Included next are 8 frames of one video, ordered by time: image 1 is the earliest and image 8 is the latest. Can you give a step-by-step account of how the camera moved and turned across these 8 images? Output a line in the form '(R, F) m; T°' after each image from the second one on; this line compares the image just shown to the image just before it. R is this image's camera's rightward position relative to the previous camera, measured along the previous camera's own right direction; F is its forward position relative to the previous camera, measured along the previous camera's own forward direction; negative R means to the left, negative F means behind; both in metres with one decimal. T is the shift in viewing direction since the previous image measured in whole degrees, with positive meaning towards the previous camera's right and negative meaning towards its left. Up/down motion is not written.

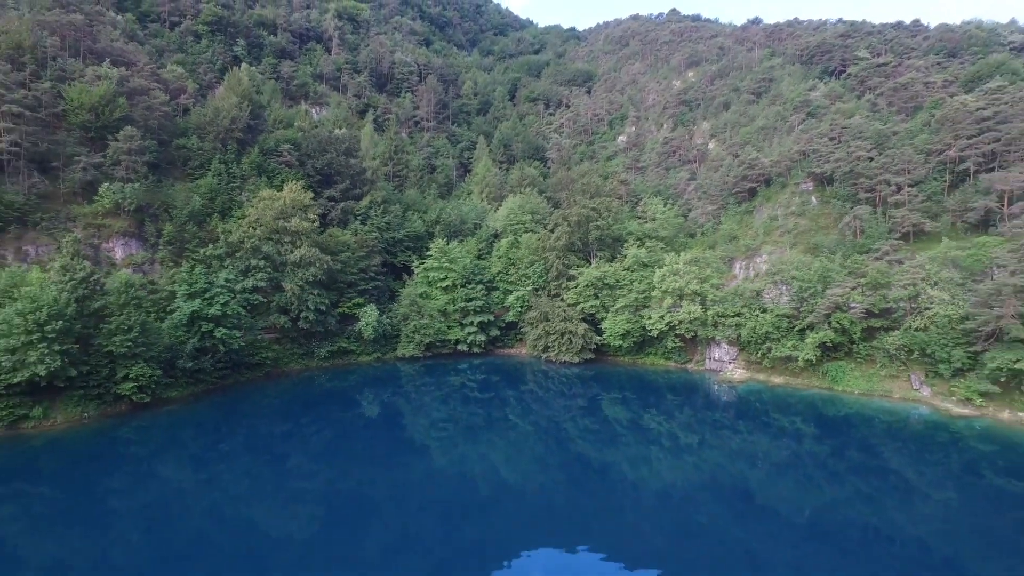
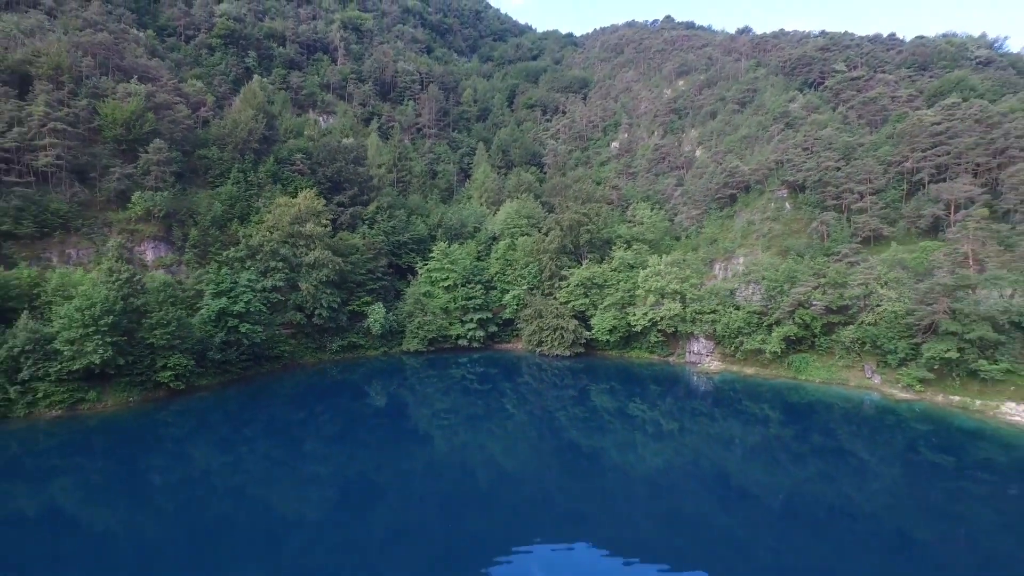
(+0.2, -3.1) m; 0°
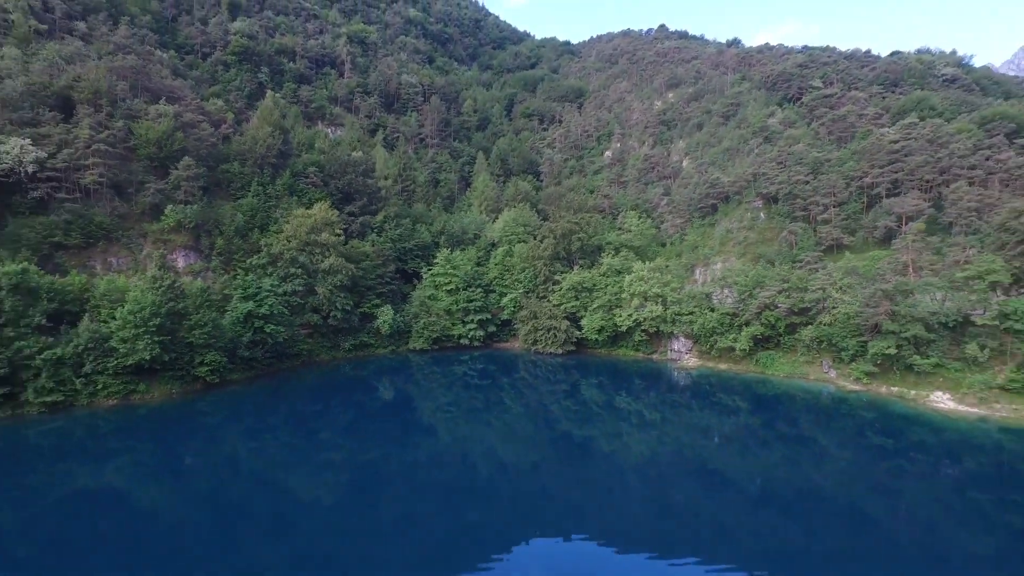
(+0.2, -3.6) m; 0°
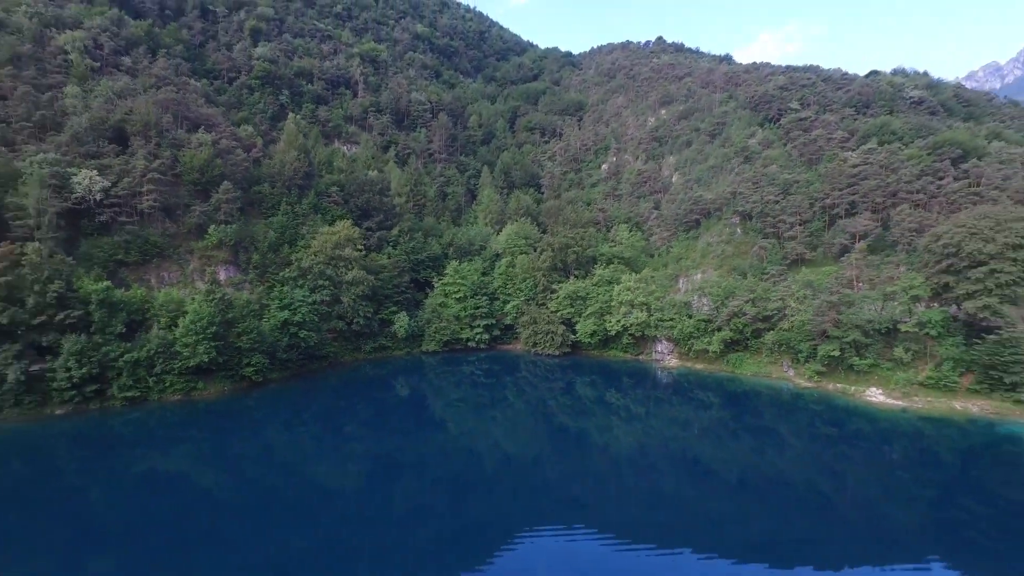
(+0.2, -5.1) m; 0°
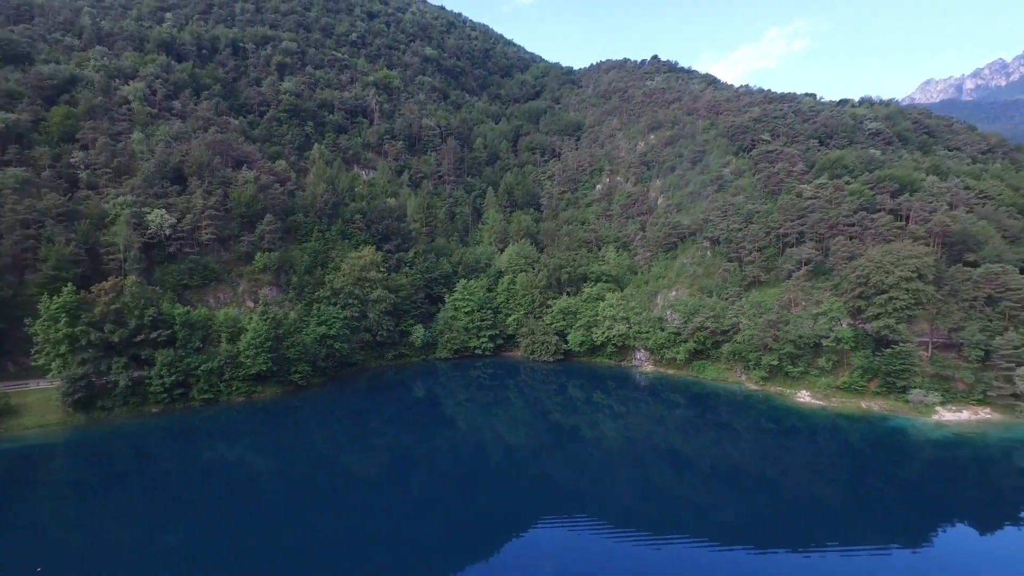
(+0.4, -7.7) m; 0°
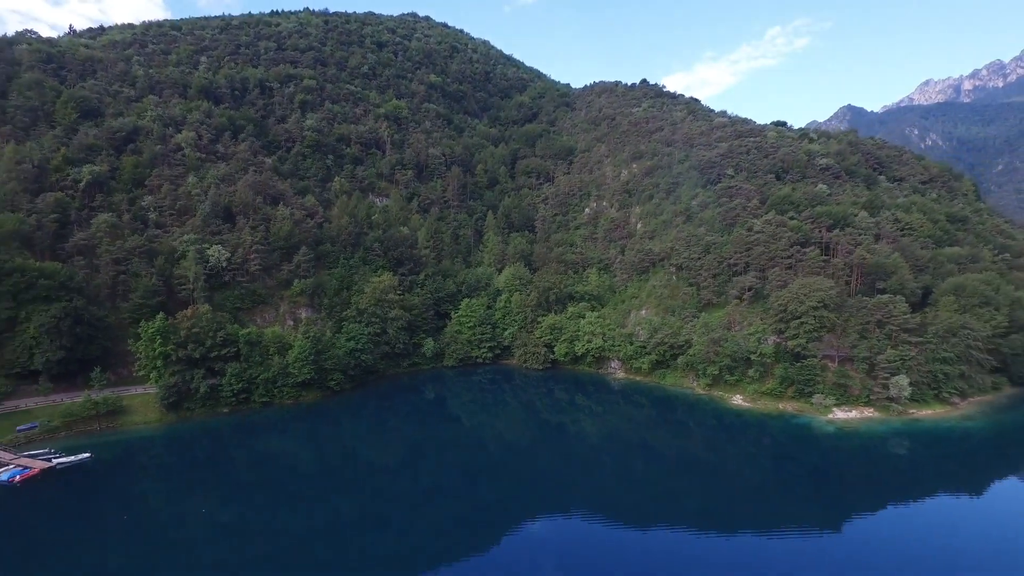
(+0.5, -10.2) m; 0°
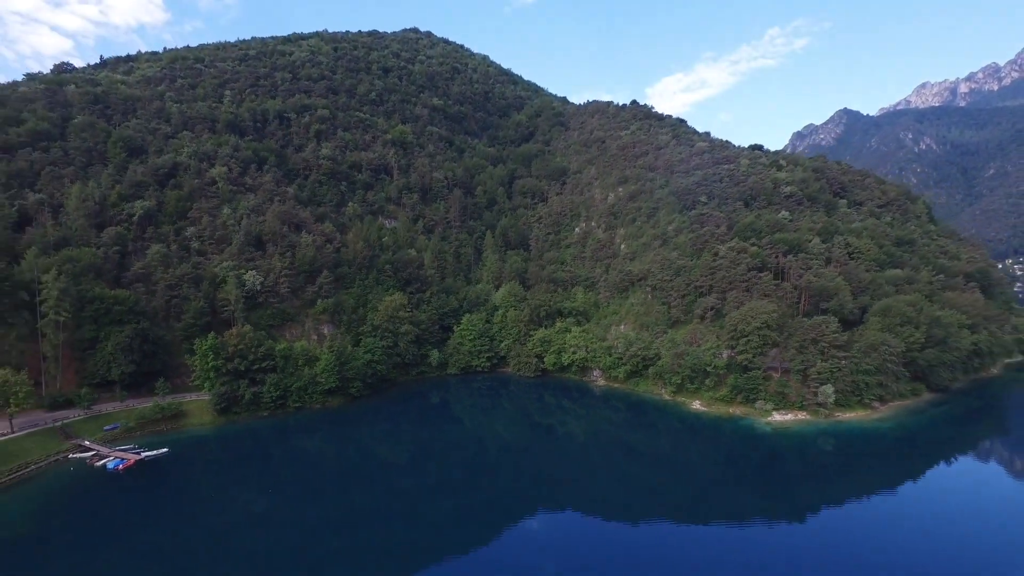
(+0.5, -9.1) m; 0°
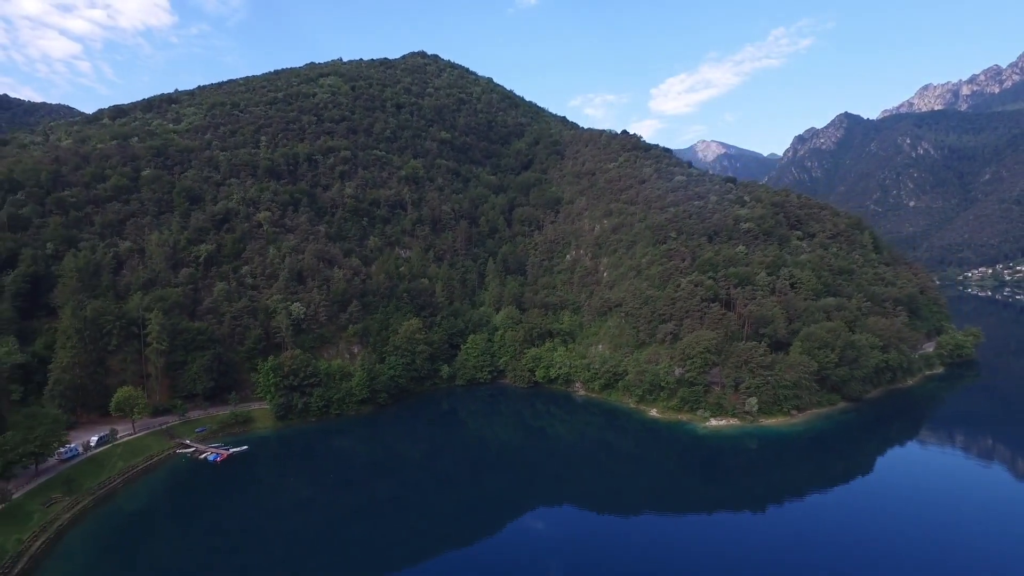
(+1.1, -15.0) m; 0°
